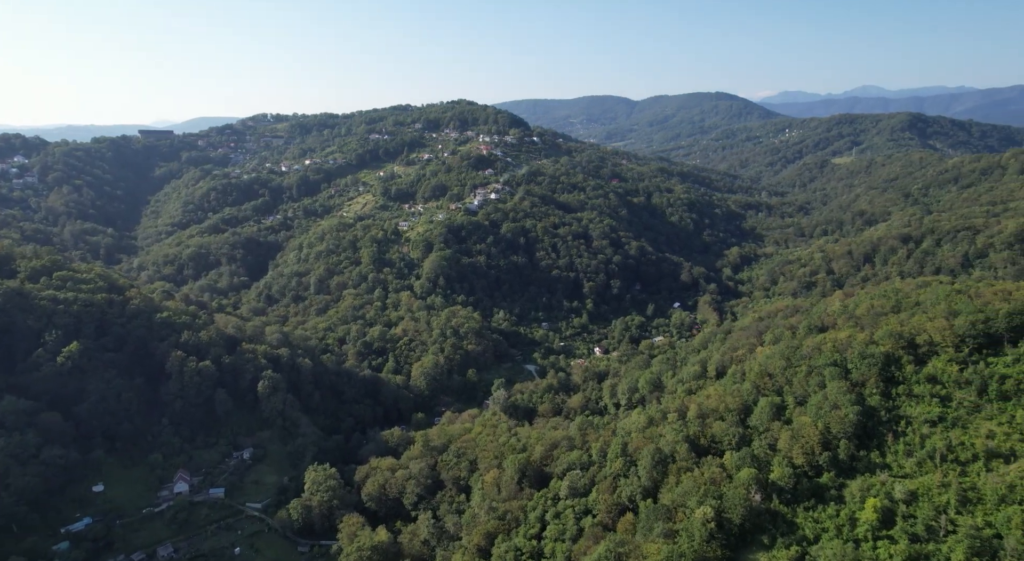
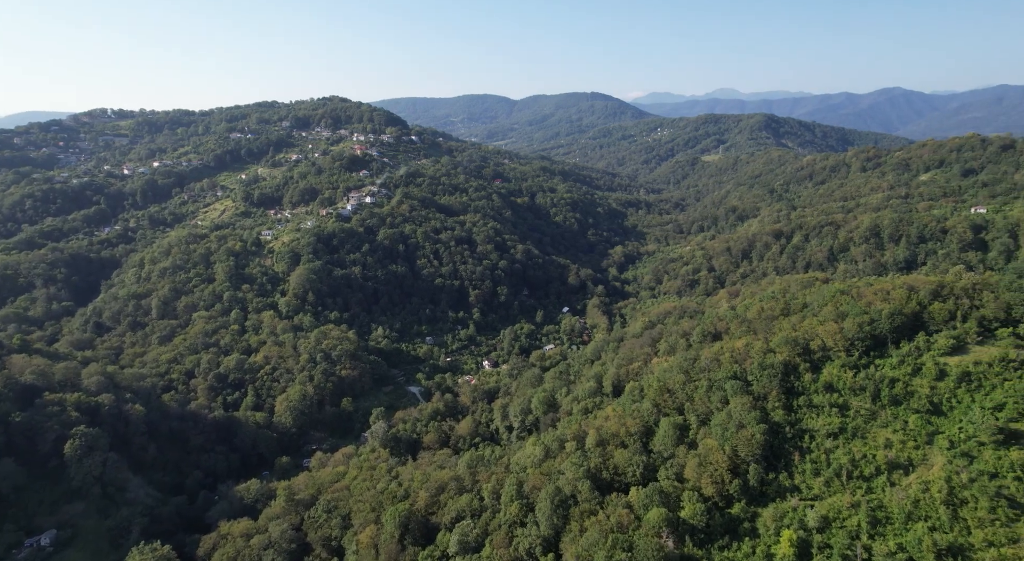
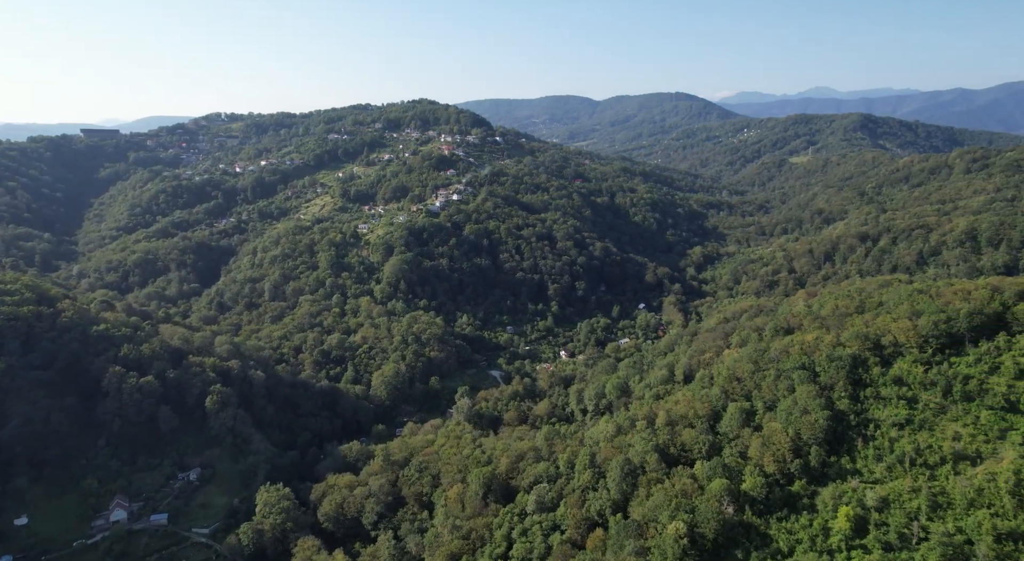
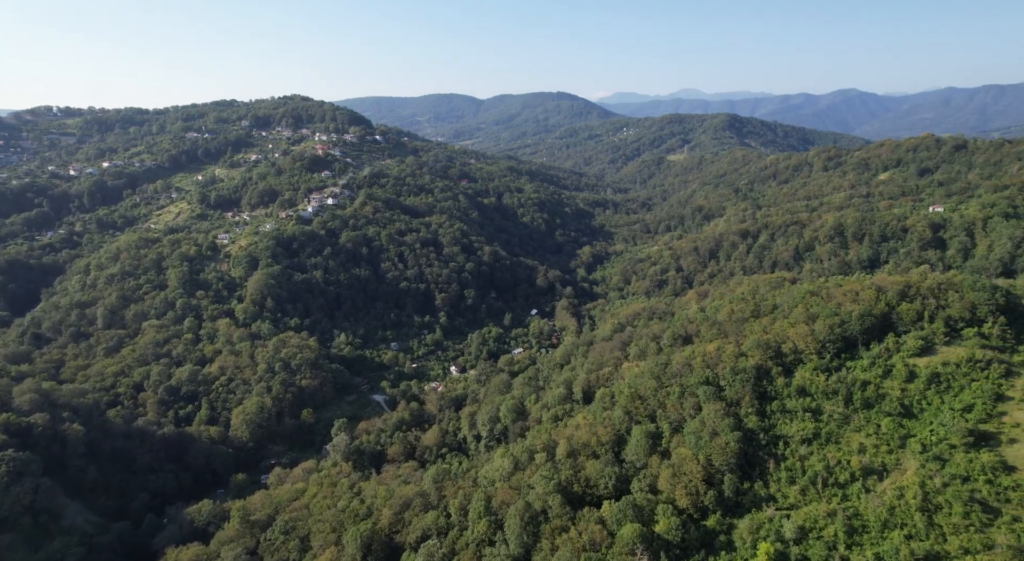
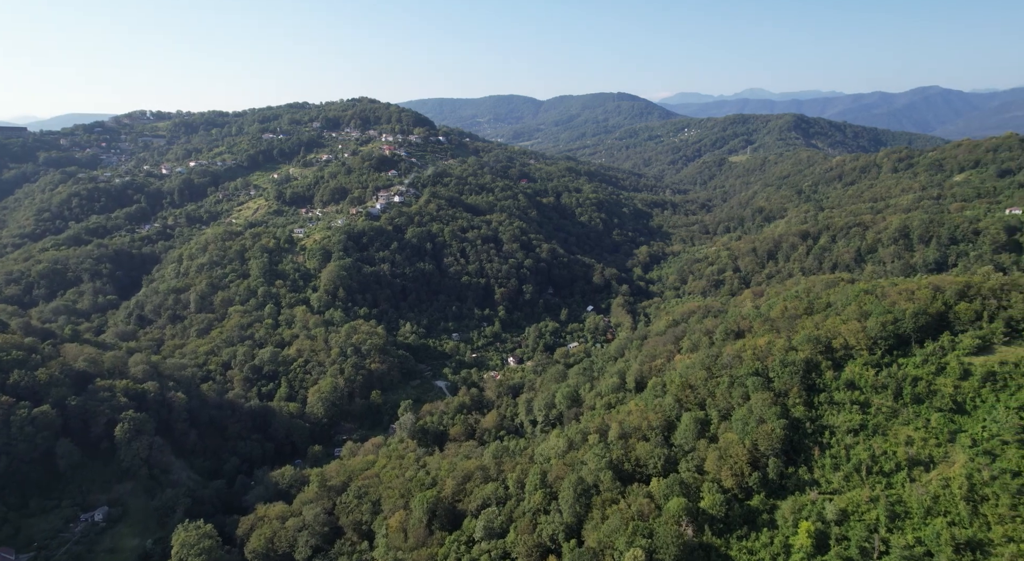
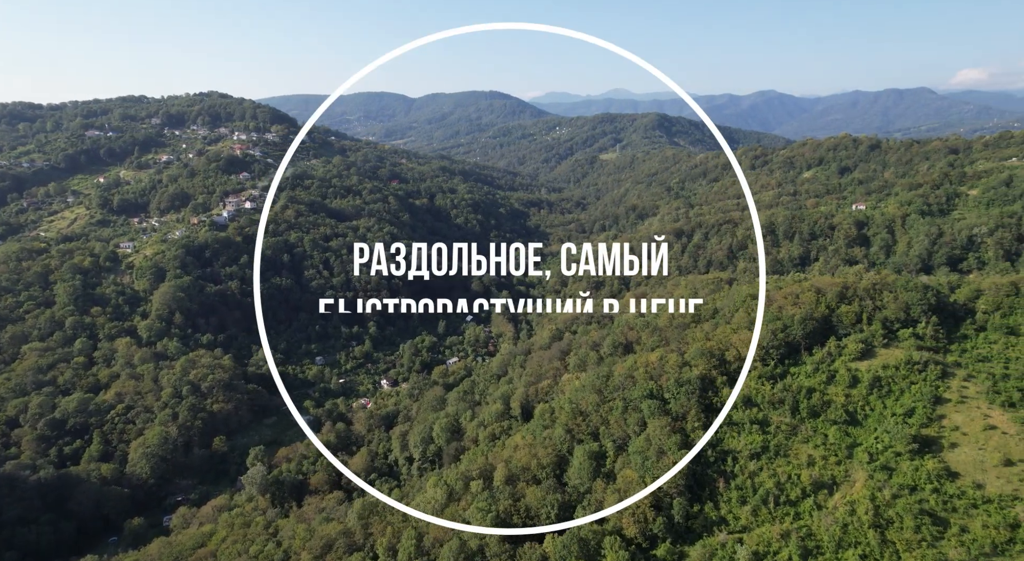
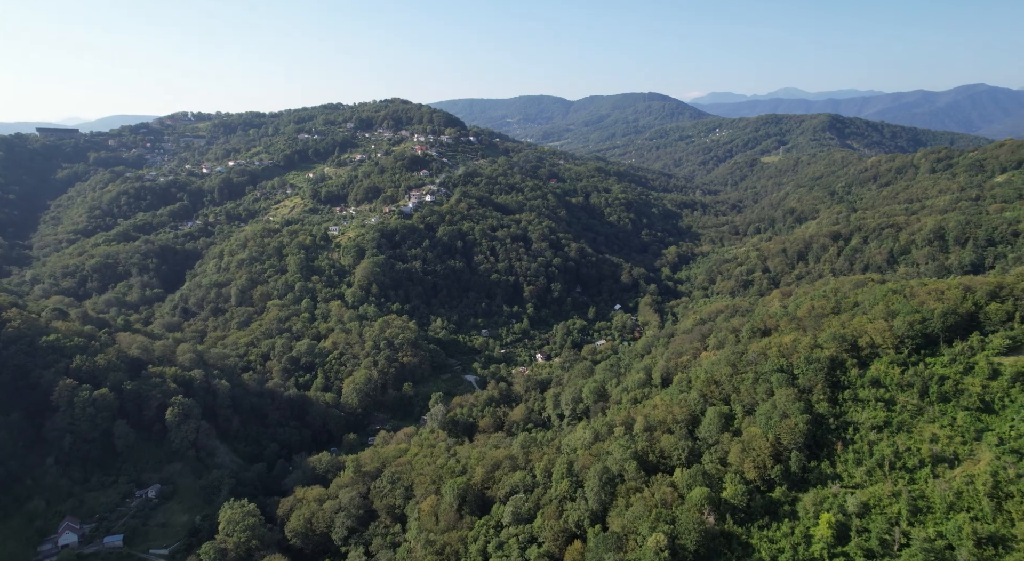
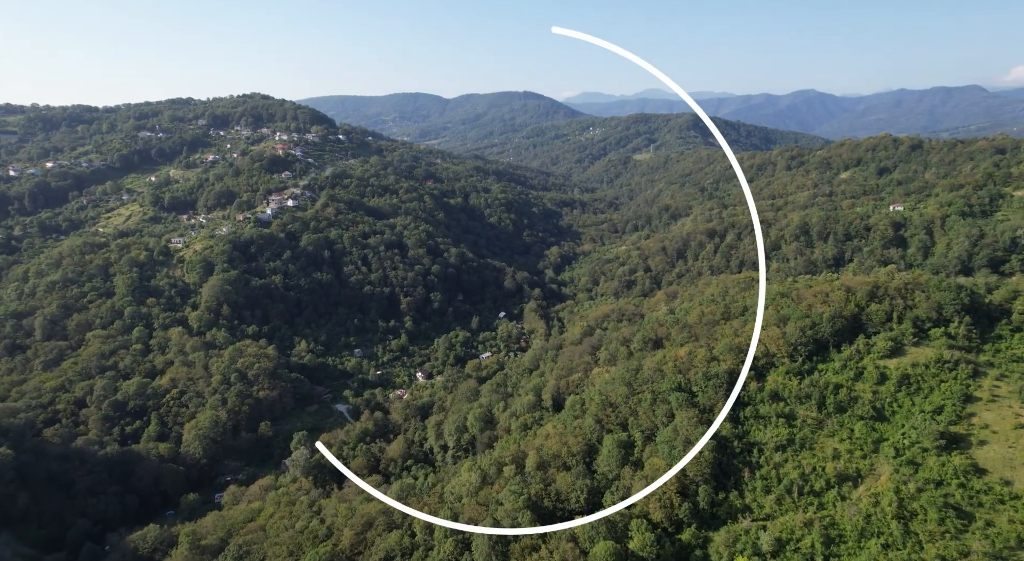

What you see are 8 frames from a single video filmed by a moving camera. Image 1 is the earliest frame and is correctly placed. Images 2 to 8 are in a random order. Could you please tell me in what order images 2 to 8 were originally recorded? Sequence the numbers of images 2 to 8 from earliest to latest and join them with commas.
3, 7, 5, 2, 4, 8, 6
